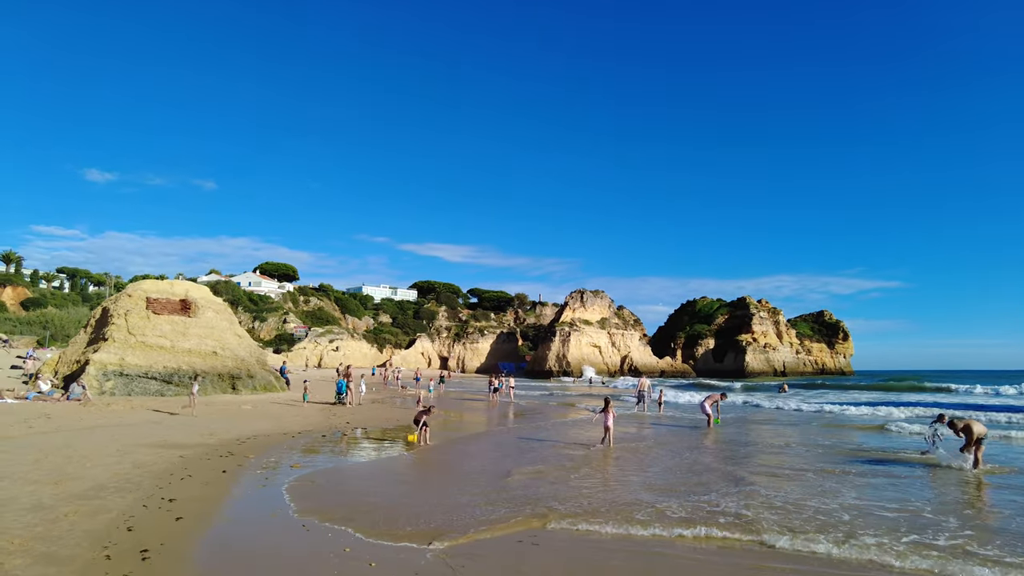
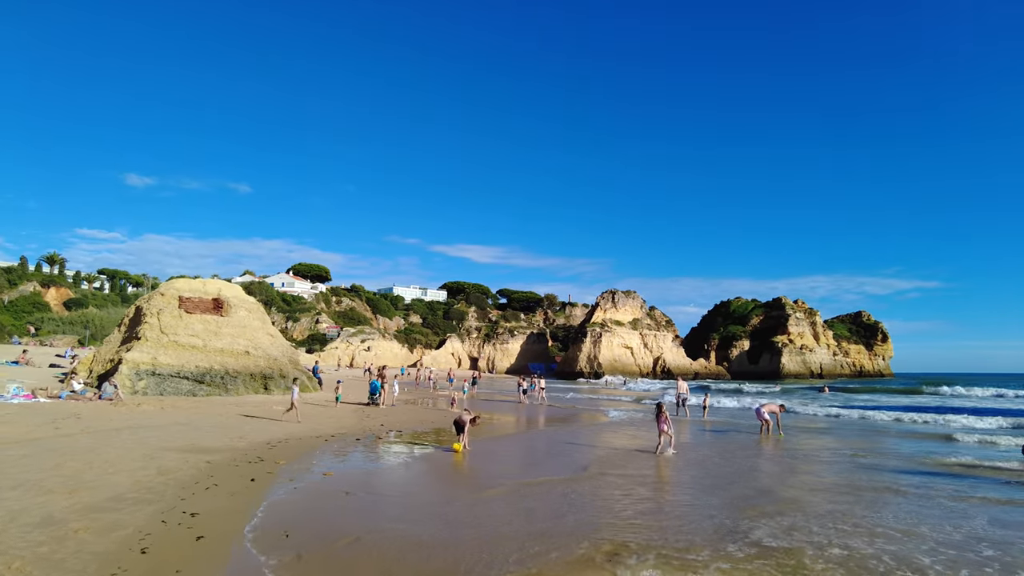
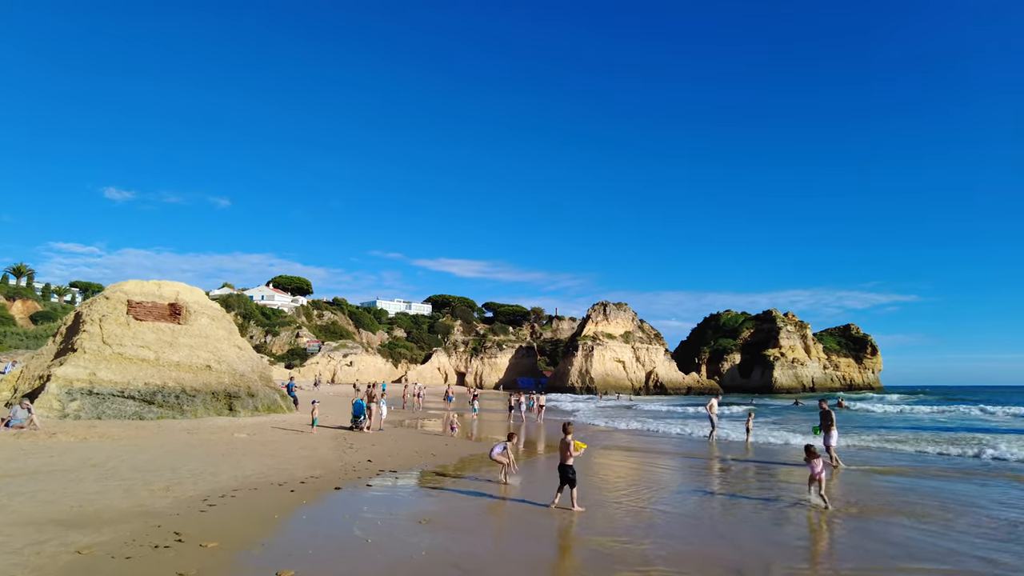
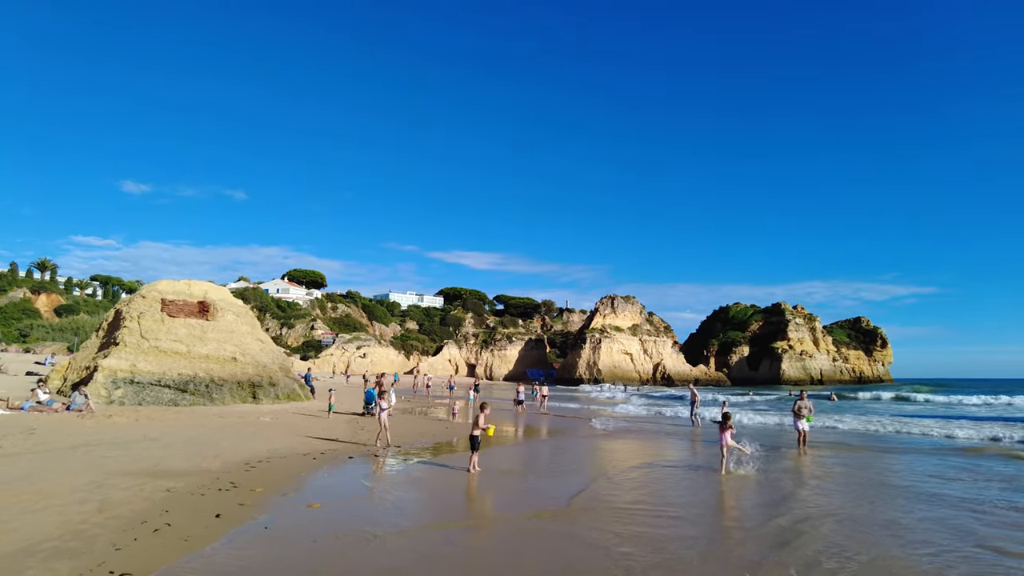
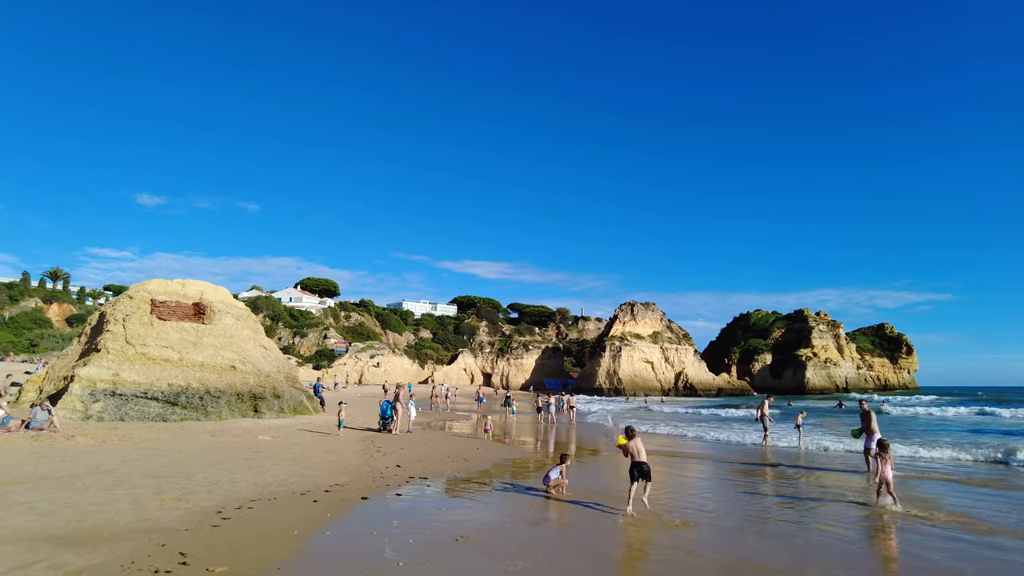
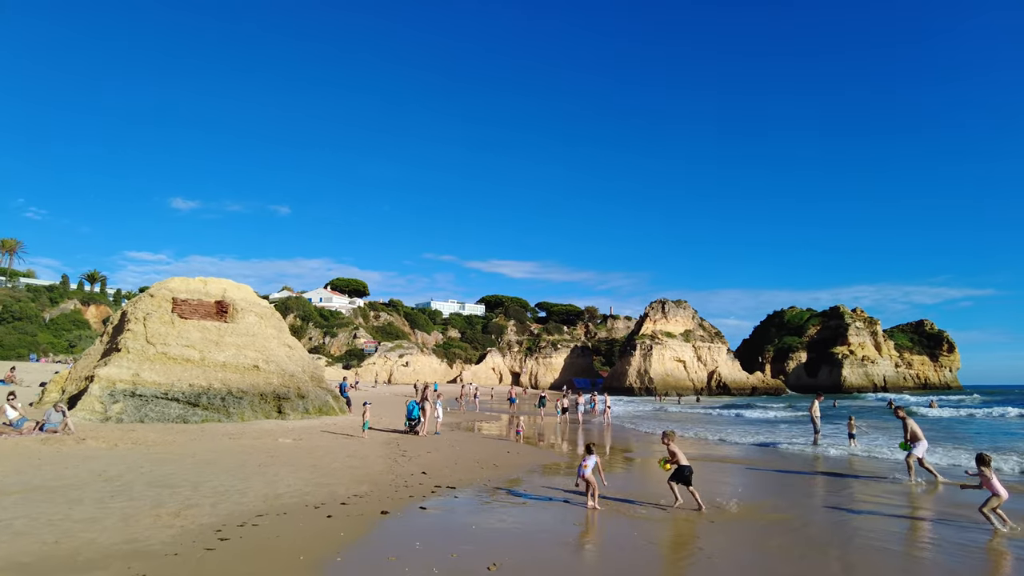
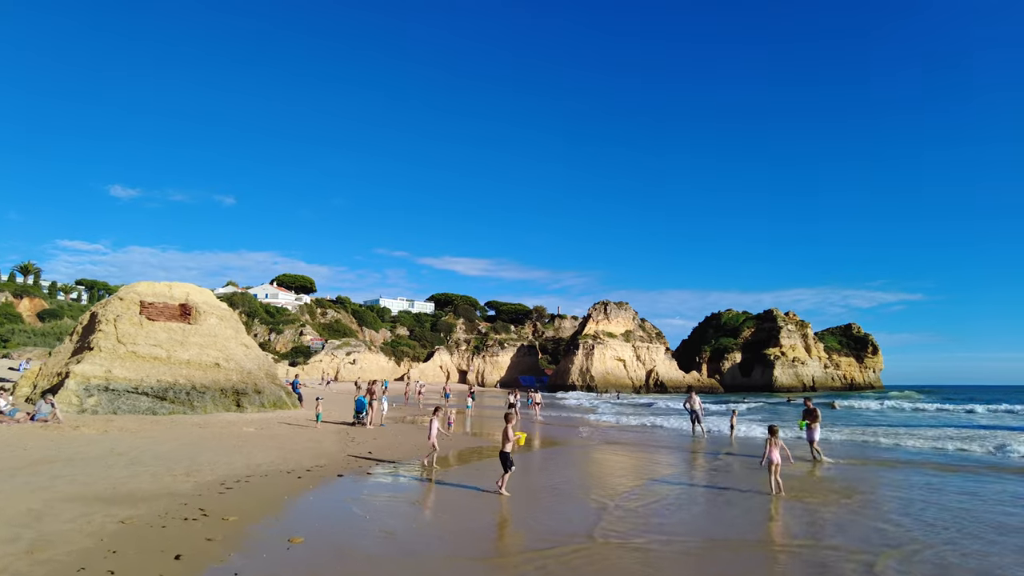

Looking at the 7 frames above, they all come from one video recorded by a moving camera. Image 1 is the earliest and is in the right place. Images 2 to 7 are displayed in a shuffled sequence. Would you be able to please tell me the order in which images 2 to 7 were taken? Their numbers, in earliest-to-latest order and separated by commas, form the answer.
2, 4, 7, 3, 5, 6
